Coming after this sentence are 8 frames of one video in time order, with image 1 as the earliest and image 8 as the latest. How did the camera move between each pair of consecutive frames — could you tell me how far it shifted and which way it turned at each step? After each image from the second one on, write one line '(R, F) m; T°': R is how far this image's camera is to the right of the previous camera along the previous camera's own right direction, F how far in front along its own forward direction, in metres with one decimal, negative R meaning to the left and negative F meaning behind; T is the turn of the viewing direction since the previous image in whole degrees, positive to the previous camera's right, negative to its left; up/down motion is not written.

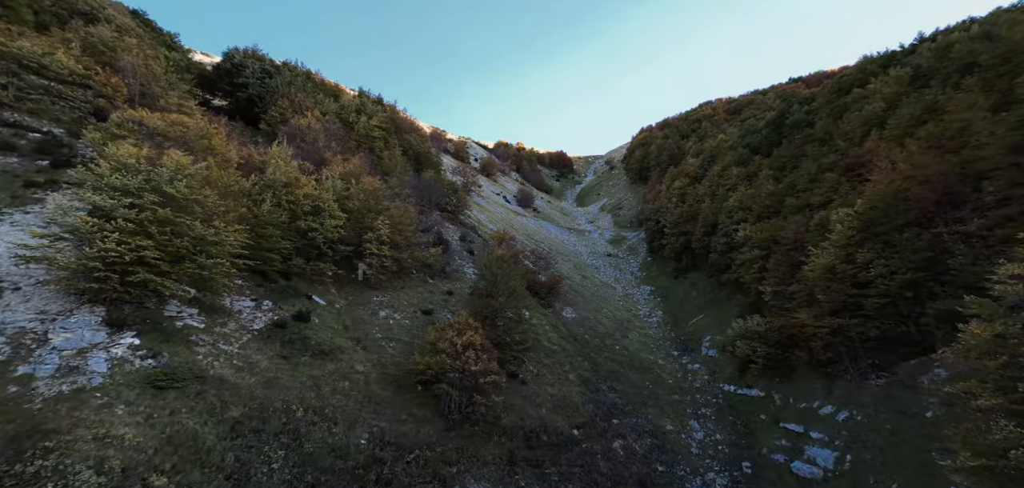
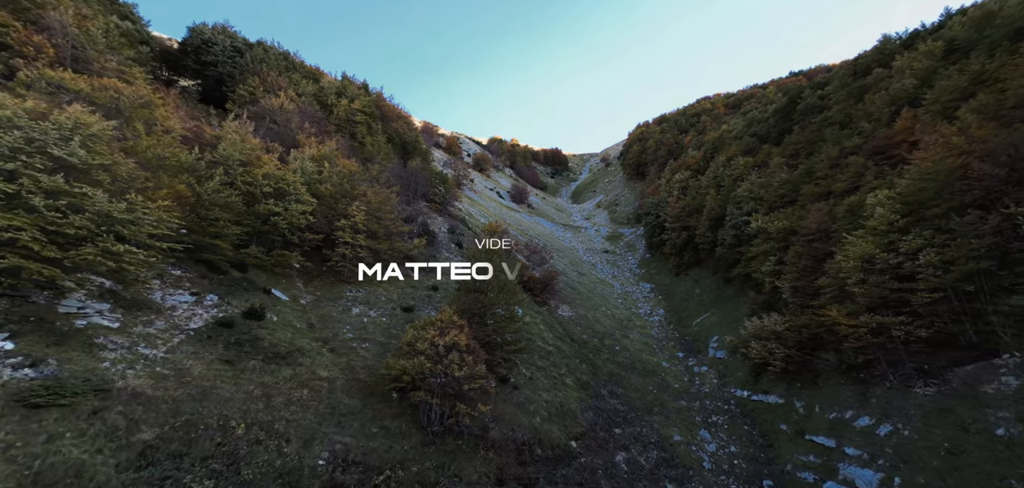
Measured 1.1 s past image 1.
(+0.2, +1.9) m; +1°
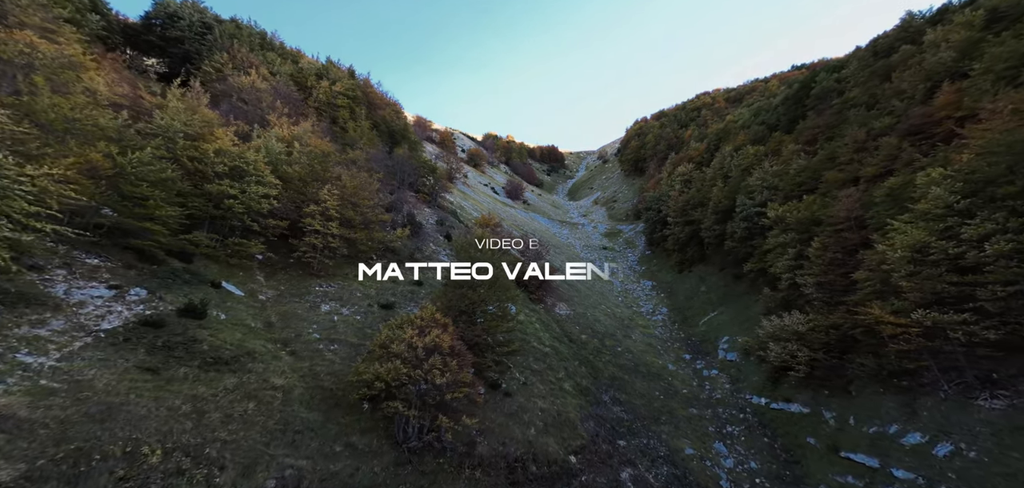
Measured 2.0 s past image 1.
(+0.1, +1.8) m; 0°
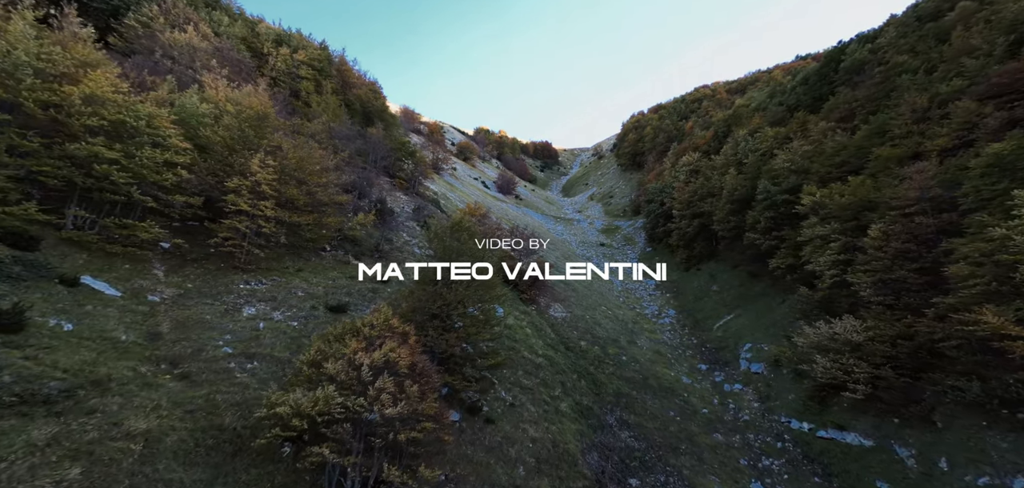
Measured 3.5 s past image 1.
(+0.3, +3.2) m; +1°
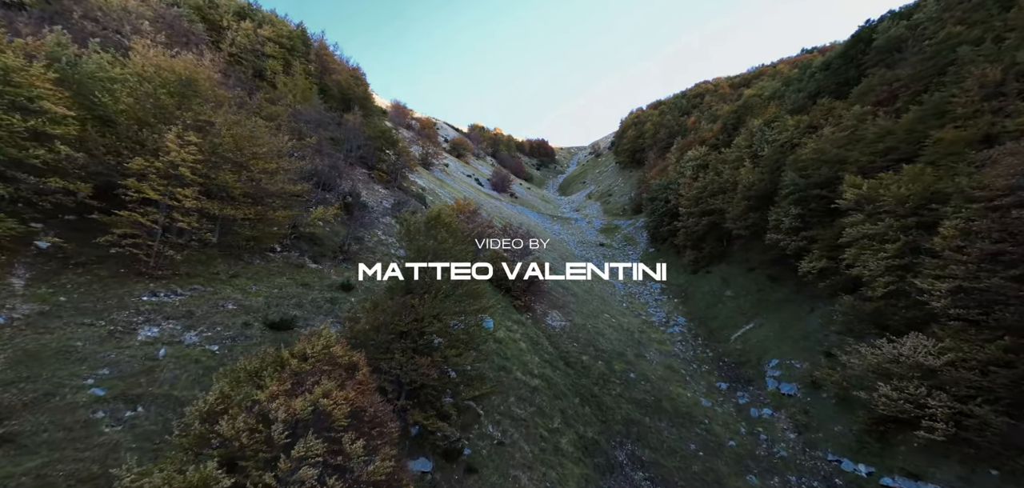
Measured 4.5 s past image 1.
(+0.2, +2.5) m; +1°
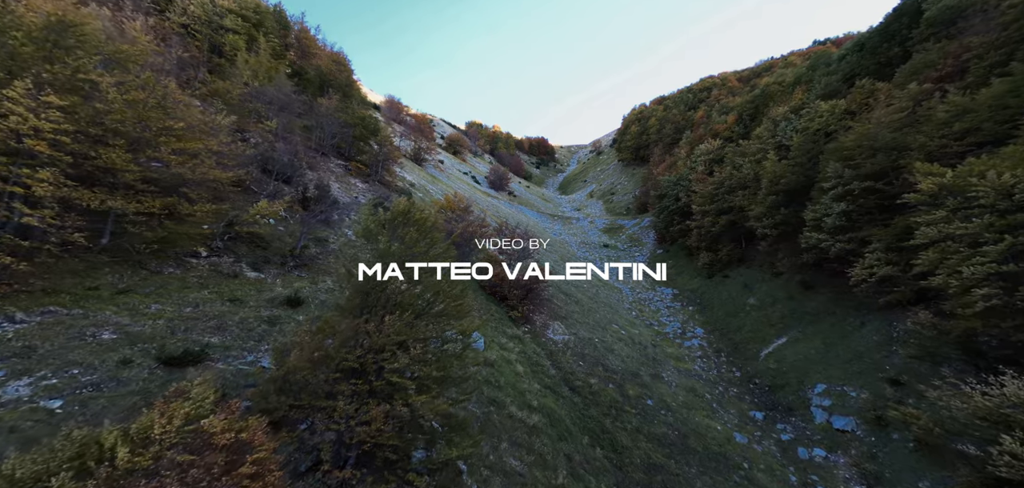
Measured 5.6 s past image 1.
(+0.1, +2.7) m; 0°
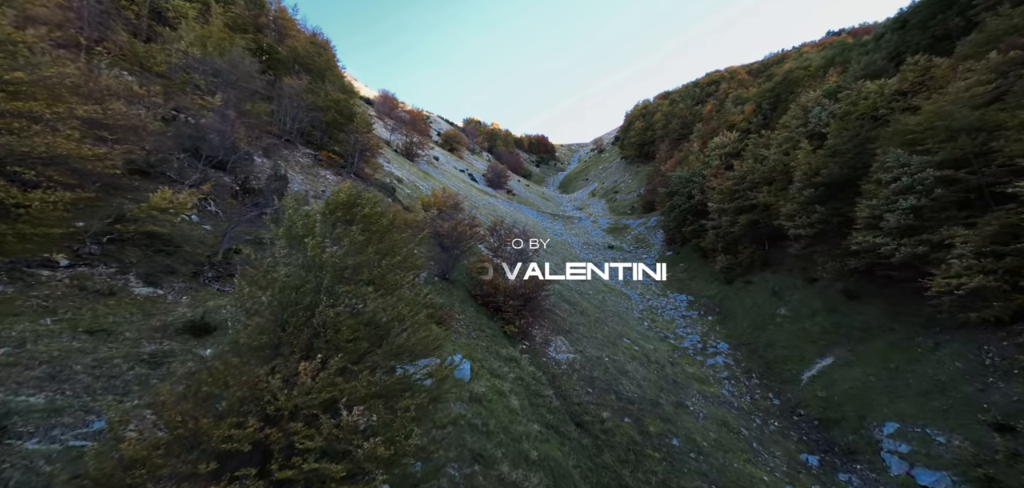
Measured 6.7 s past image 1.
(+0.1, +2.7) m; 0°
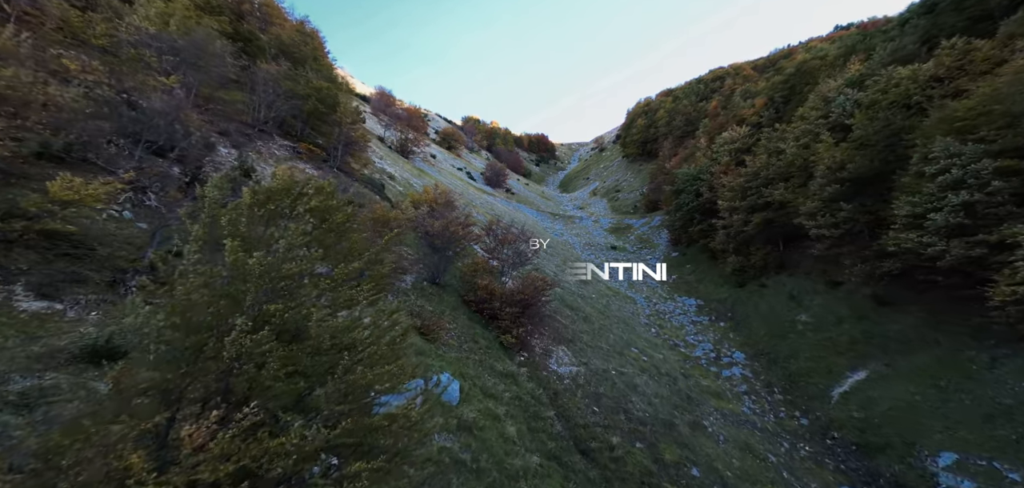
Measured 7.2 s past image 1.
(+0.1, +1.5) m; 0°
